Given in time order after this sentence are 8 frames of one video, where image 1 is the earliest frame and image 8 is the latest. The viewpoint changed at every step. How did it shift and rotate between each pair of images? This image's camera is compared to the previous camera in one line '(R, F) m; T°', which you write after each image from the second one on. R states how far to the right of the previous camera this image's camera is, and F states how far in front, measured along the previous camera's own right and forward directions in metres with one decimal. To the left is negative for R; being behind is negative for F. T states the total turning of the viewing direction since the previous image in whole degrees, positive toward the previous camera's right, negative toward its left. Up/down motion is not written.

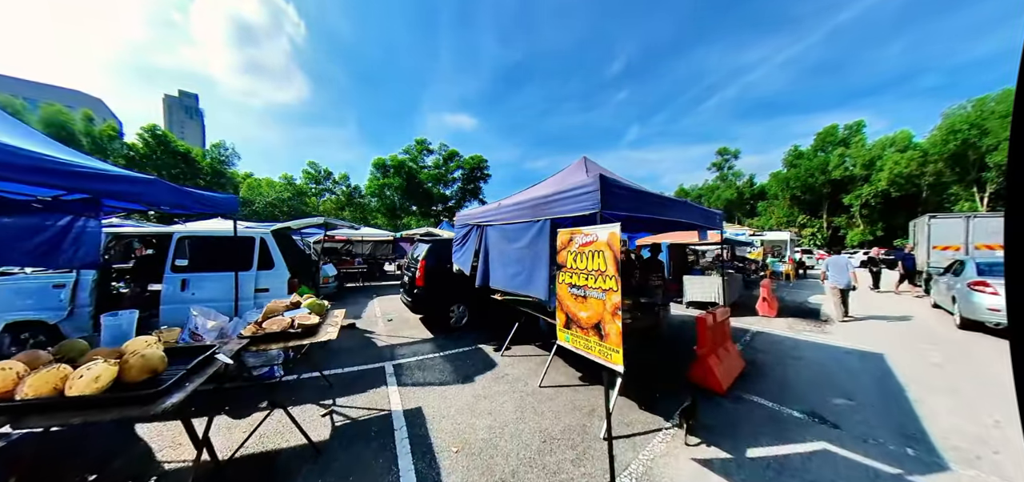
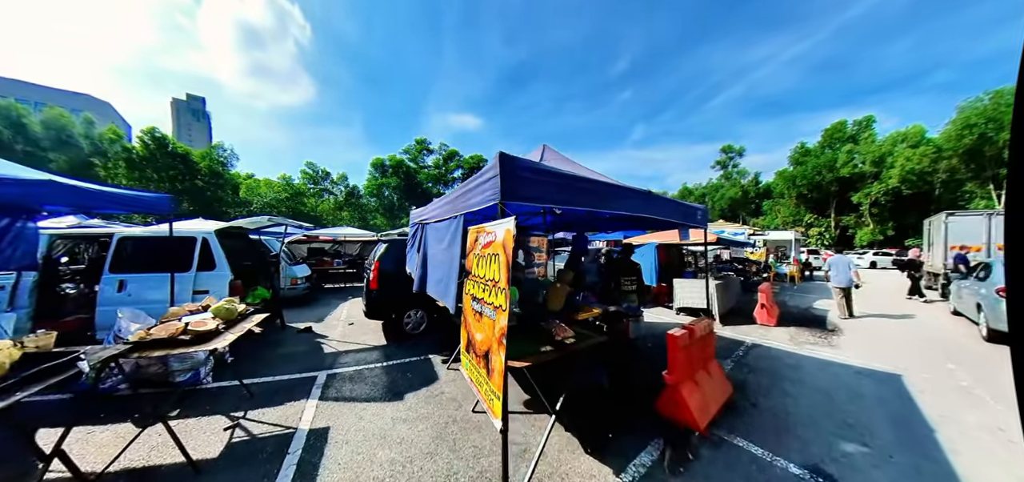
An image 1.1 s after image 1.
(+0.7, +0.6) m; -1°
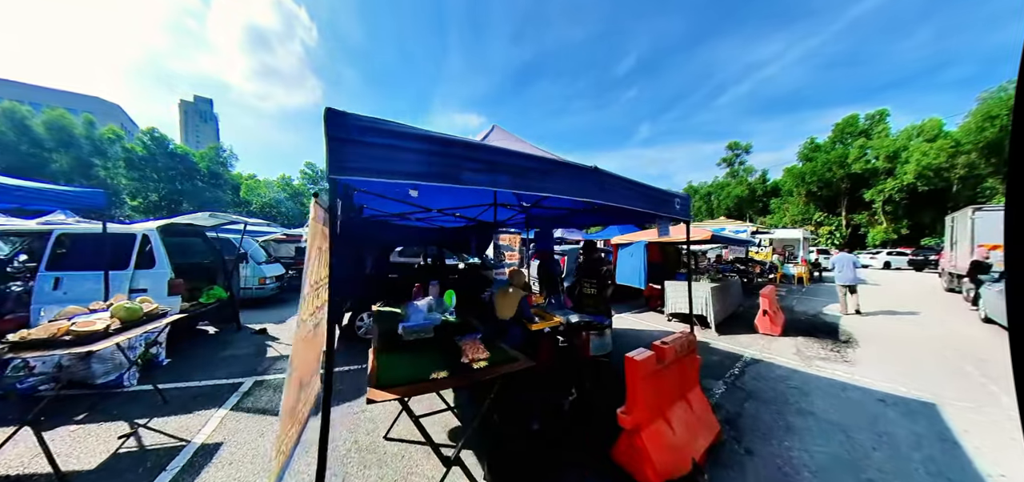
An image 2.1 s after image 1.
(+0.7, +0.6) m; -1°
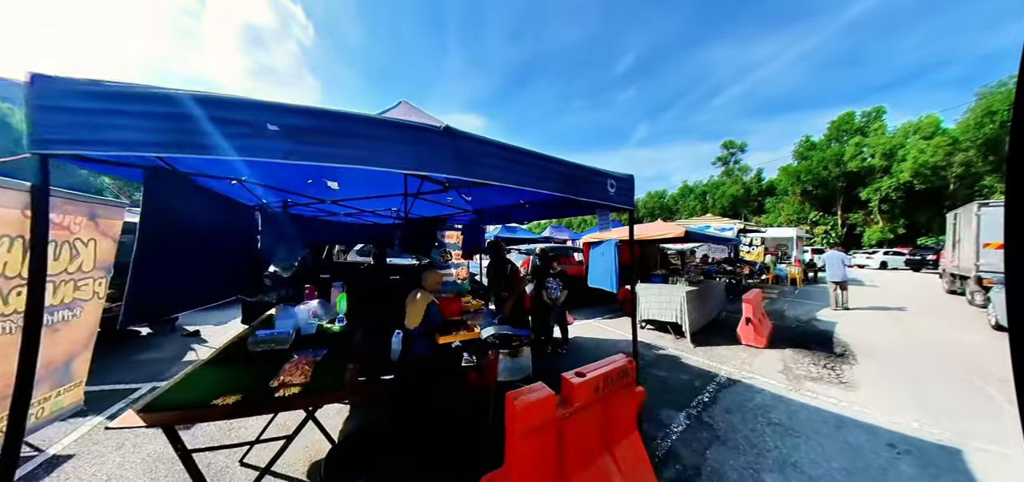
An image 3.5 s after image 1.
(+0.8, +0.7) m; 0°
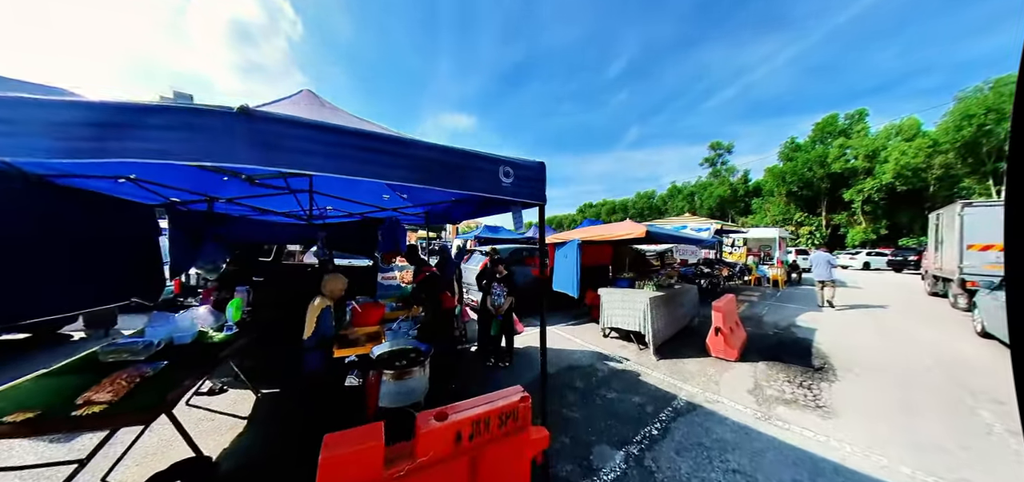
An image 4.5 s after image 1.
(+0.7, +0.5) m; +1°
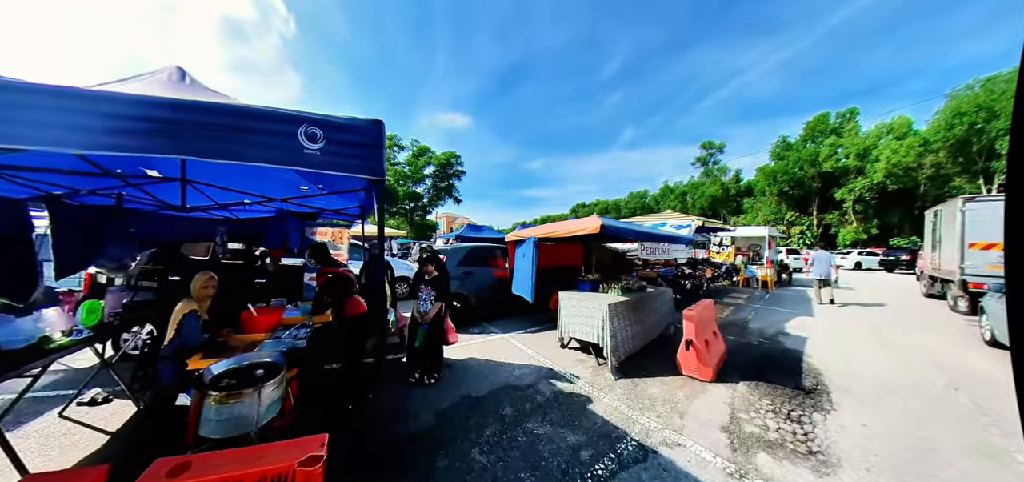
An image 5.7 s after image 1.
(+0.7, +0.7) m; +1°
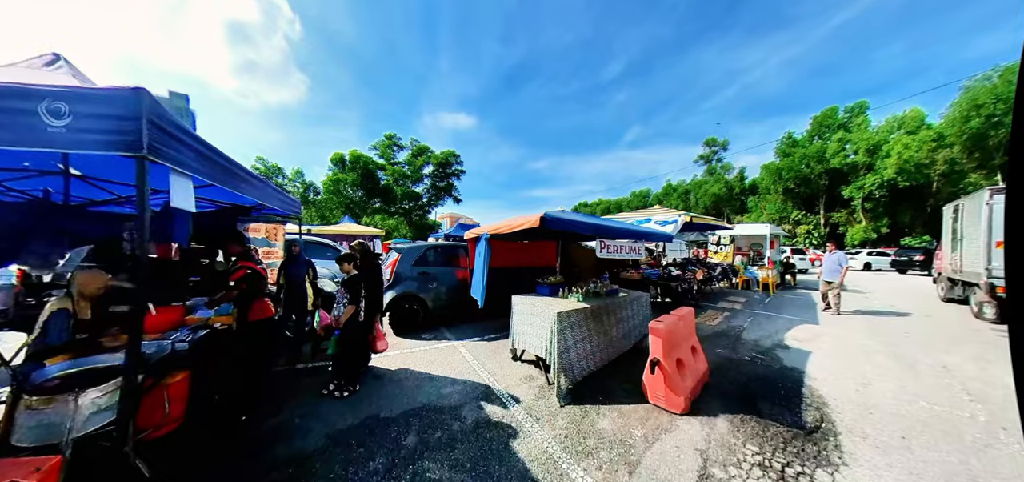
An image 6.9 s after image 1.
(+0.7, +0.6) m; -1°
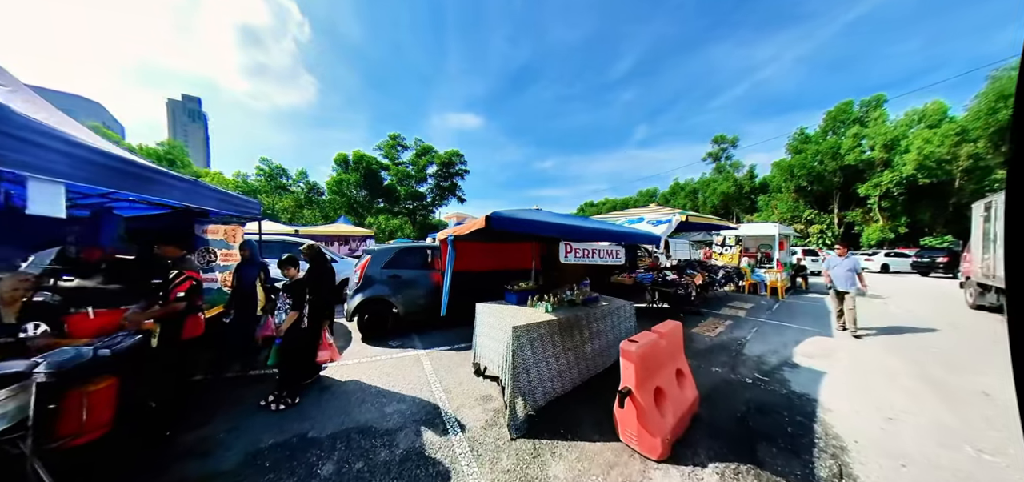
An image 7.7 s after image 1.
(+0.5, +0.4) m; -1°
